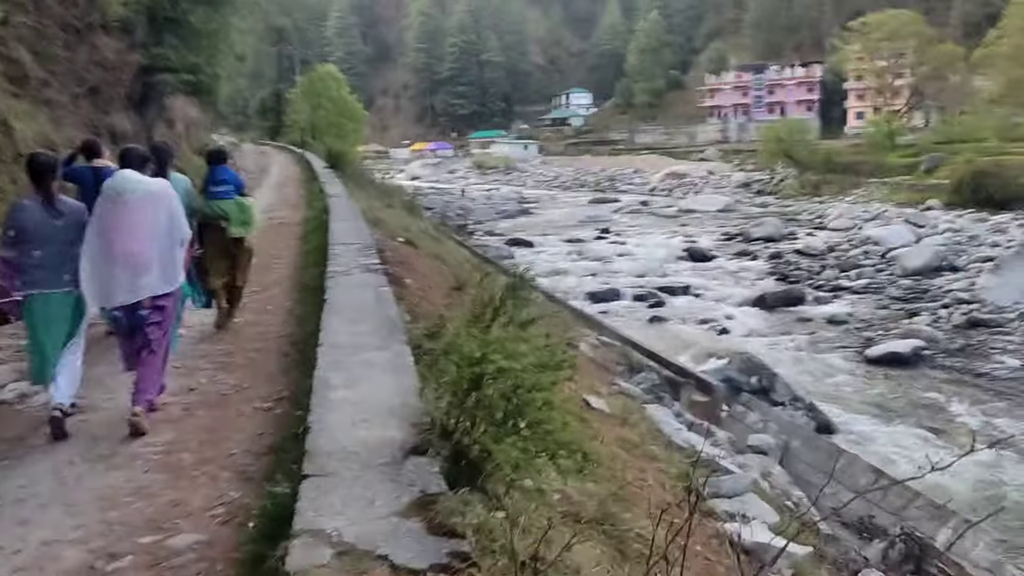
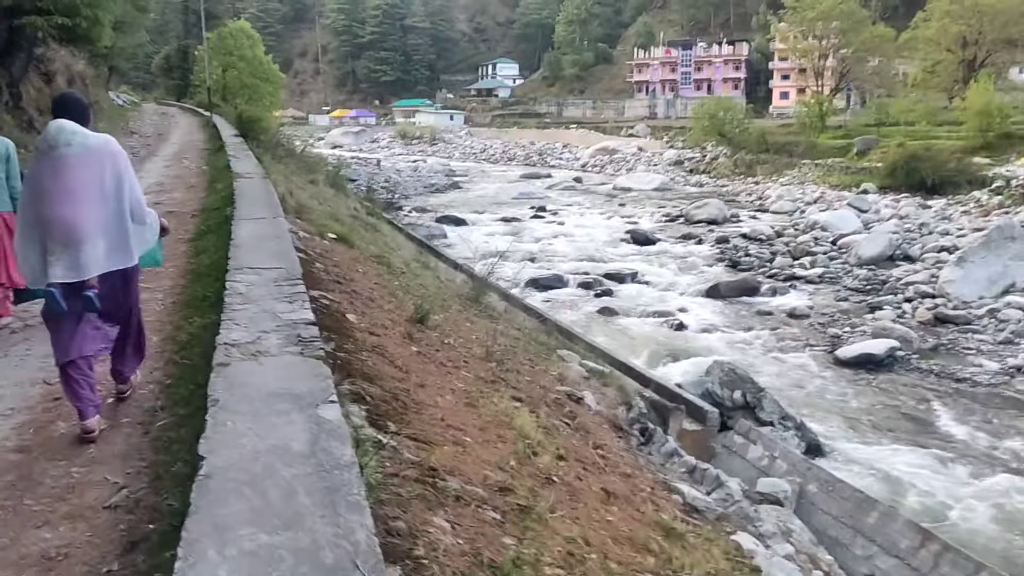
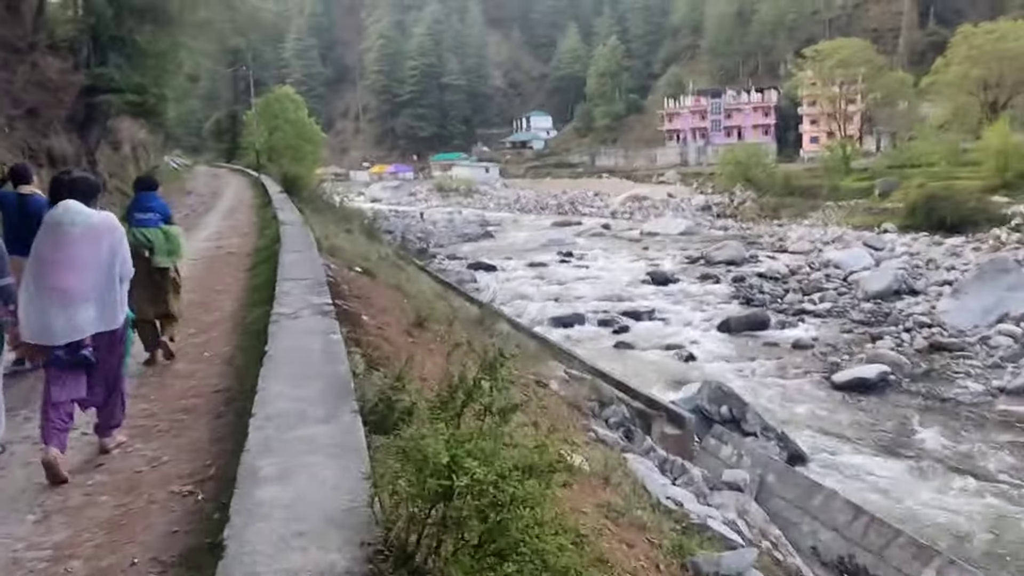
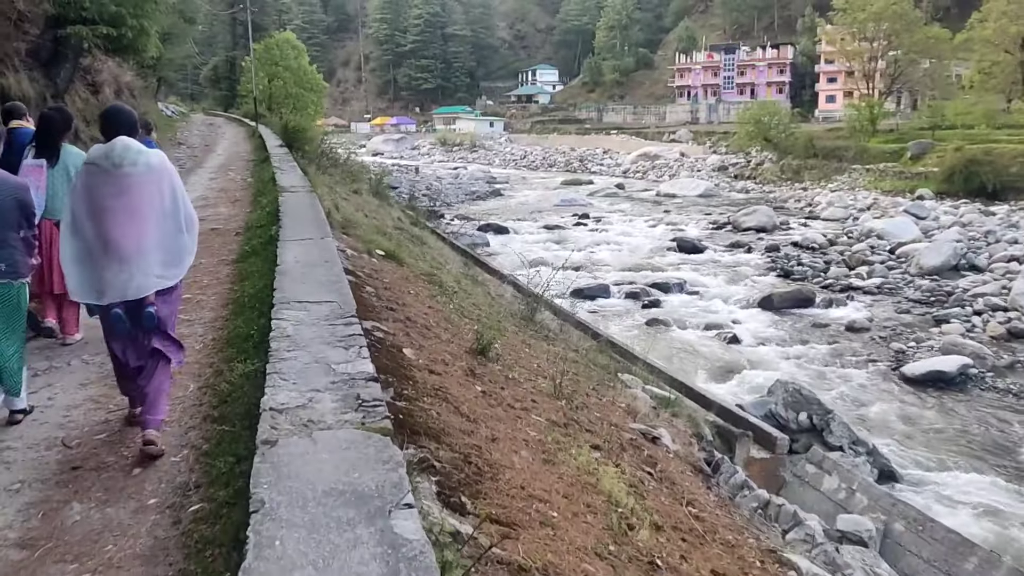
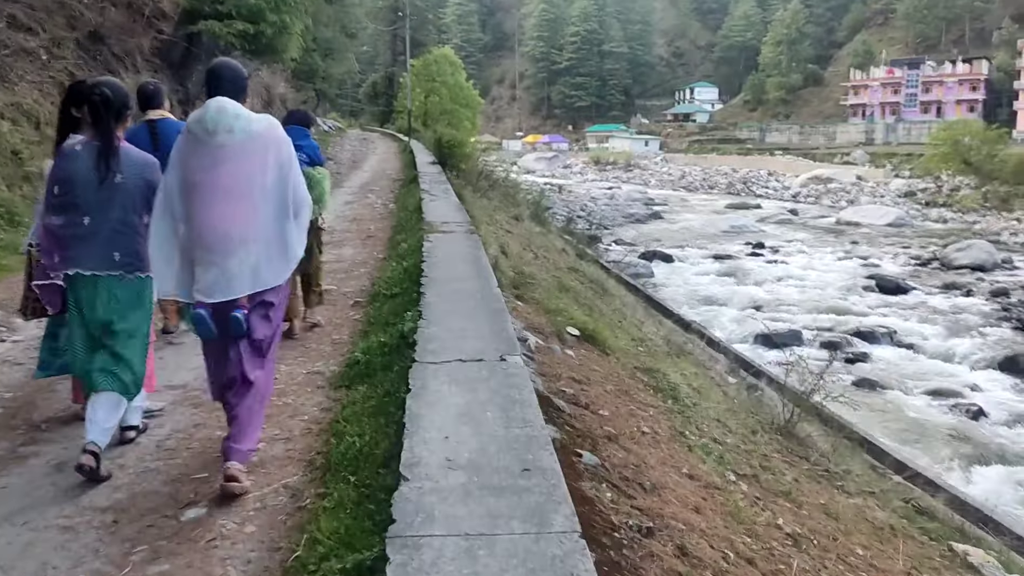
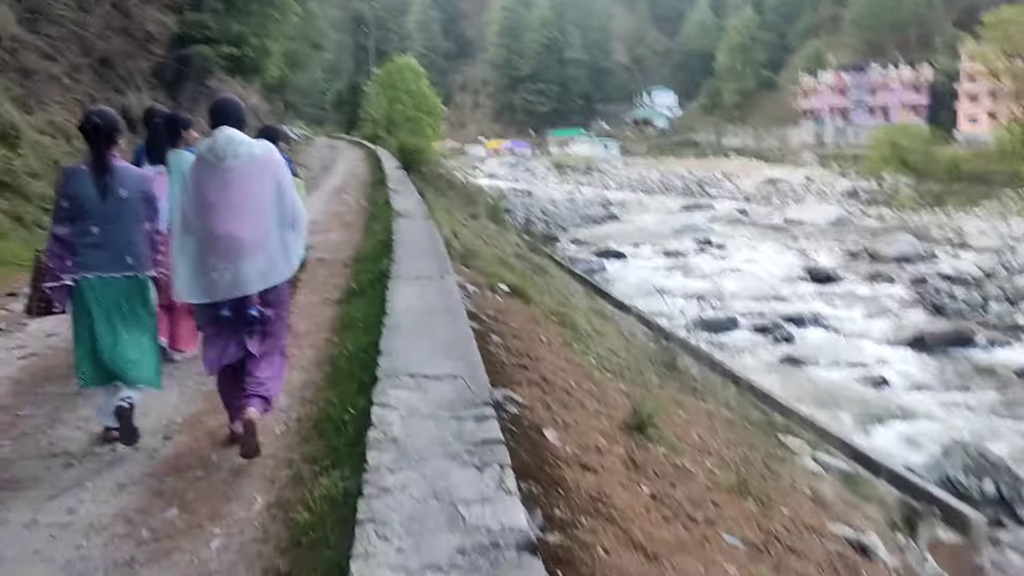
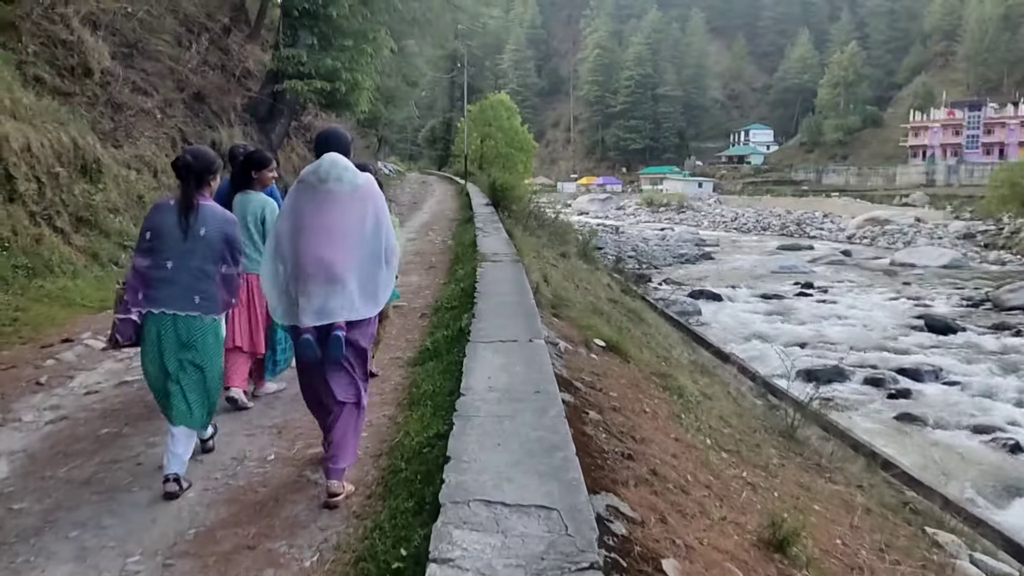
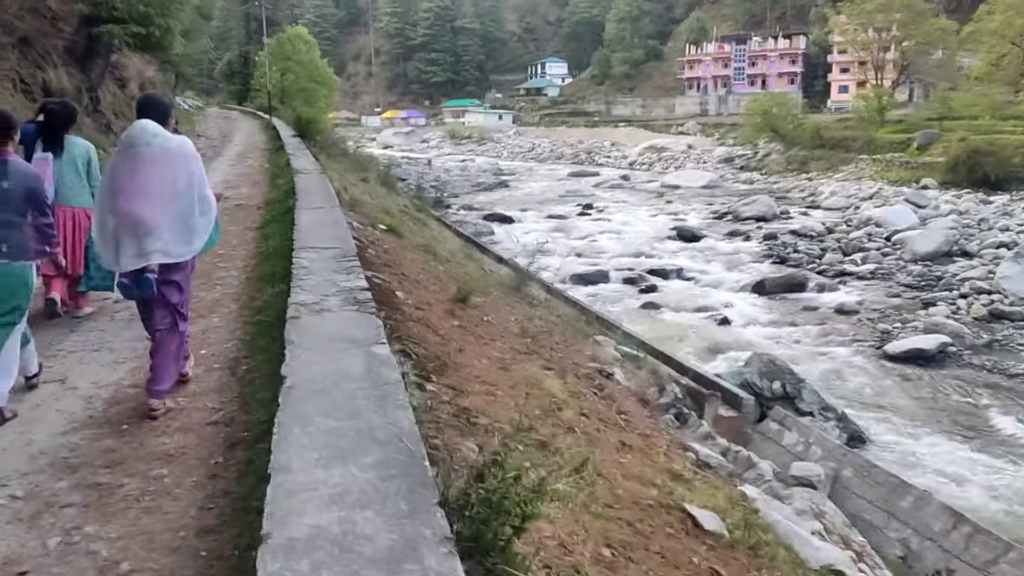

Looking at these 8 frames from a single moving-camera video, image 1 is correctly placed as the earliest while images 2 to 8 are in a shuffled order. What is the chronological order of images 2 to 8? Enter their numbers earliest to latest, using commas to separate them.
3, 8, 2, 4, 6, 7, 5
